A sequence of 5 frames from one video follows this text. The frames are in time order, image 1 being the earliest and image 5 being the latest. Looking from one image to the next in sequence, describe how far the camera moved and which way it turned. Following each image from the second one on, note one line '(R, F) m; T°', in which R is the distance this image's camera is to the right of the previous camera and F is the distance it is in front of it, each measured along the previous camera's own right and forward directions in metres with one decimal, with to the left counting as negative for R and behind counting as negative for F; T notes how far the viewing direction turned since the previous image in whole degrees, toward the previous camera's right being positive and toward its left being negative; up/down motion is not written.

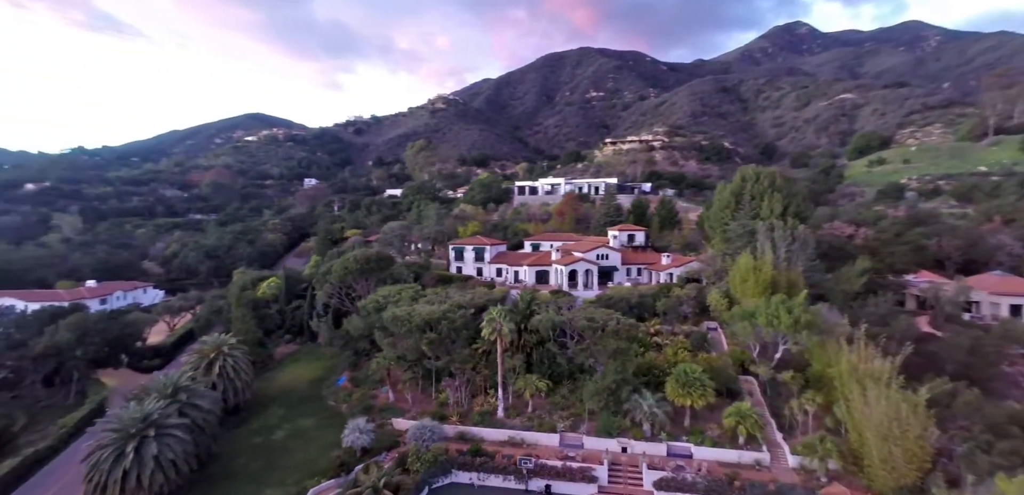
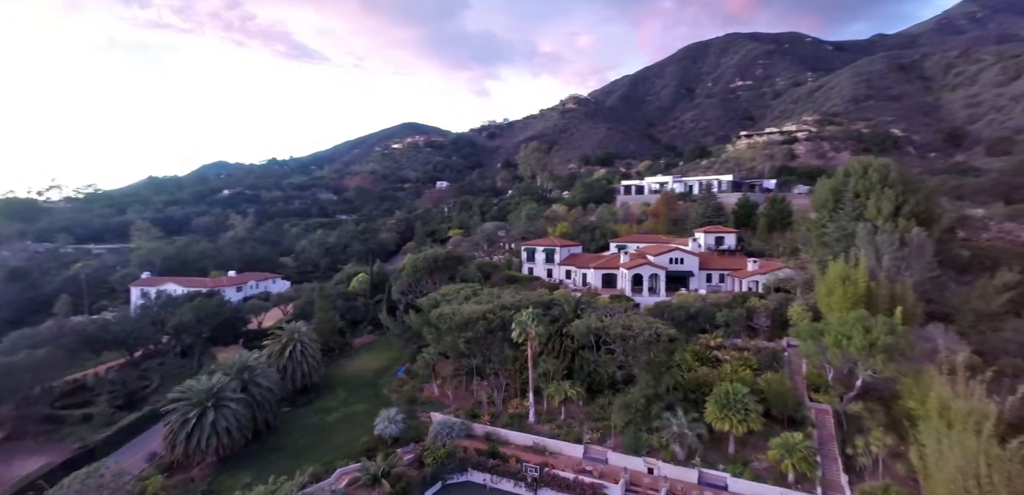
(+5.1, +1.0) m; -15°
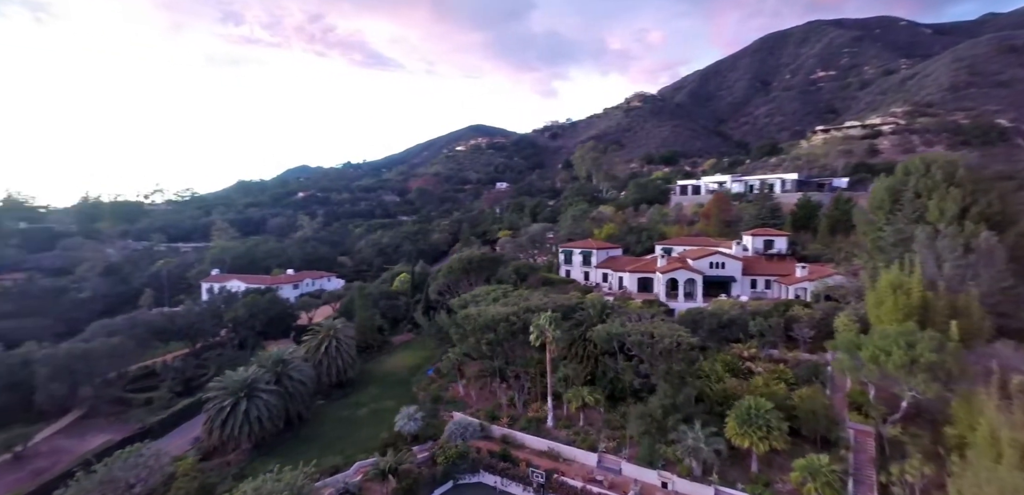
(+2.3, +0.2) m; -7°
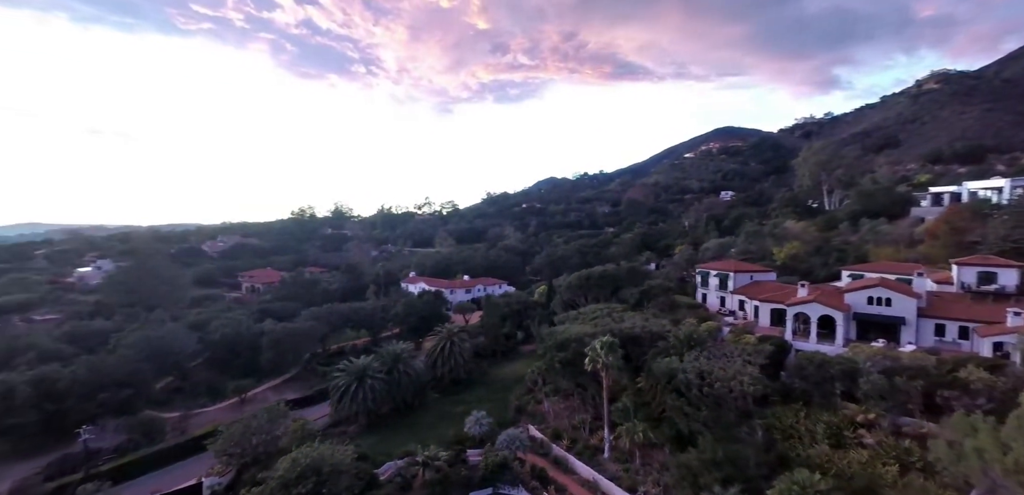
(+8.5, +1.5) m; -27°
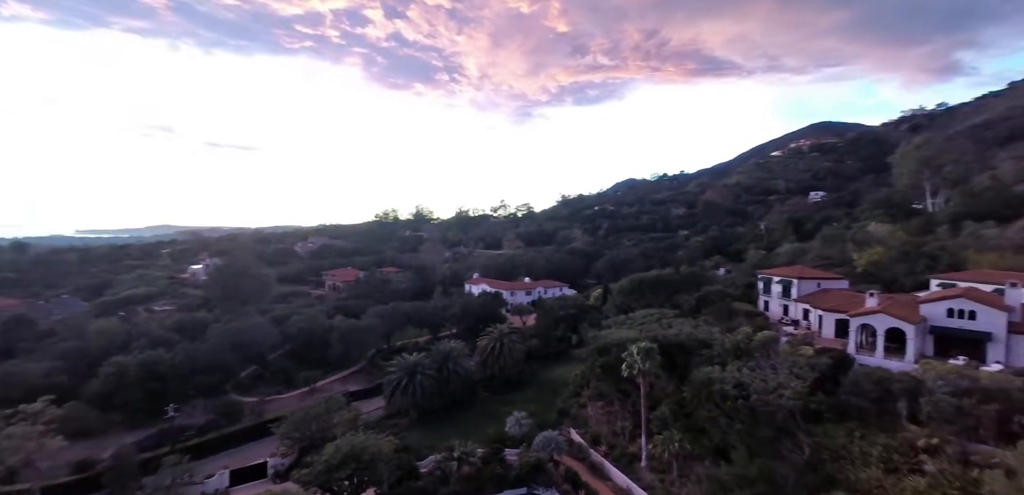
(+2.0, -0.2) m; -9°
